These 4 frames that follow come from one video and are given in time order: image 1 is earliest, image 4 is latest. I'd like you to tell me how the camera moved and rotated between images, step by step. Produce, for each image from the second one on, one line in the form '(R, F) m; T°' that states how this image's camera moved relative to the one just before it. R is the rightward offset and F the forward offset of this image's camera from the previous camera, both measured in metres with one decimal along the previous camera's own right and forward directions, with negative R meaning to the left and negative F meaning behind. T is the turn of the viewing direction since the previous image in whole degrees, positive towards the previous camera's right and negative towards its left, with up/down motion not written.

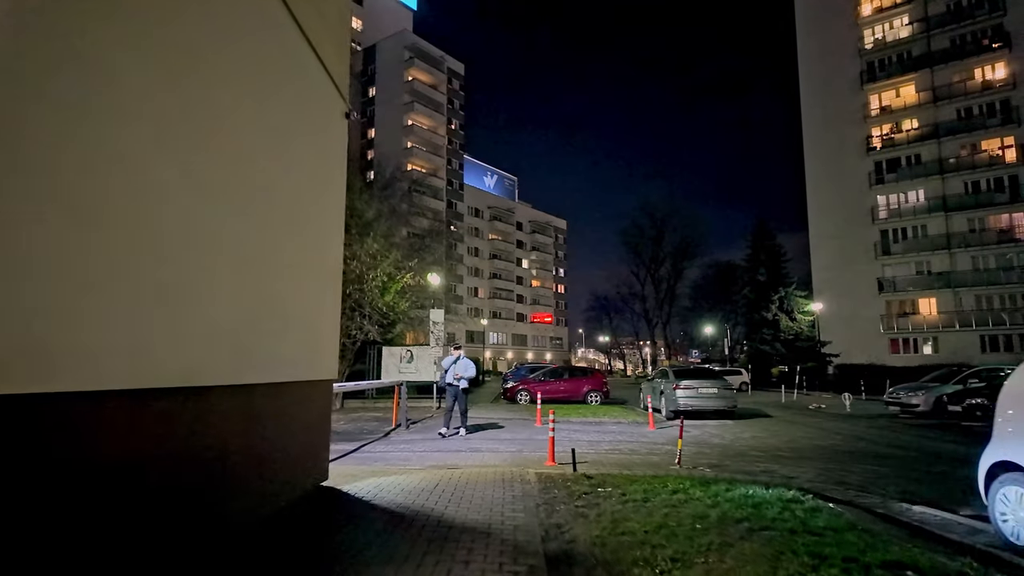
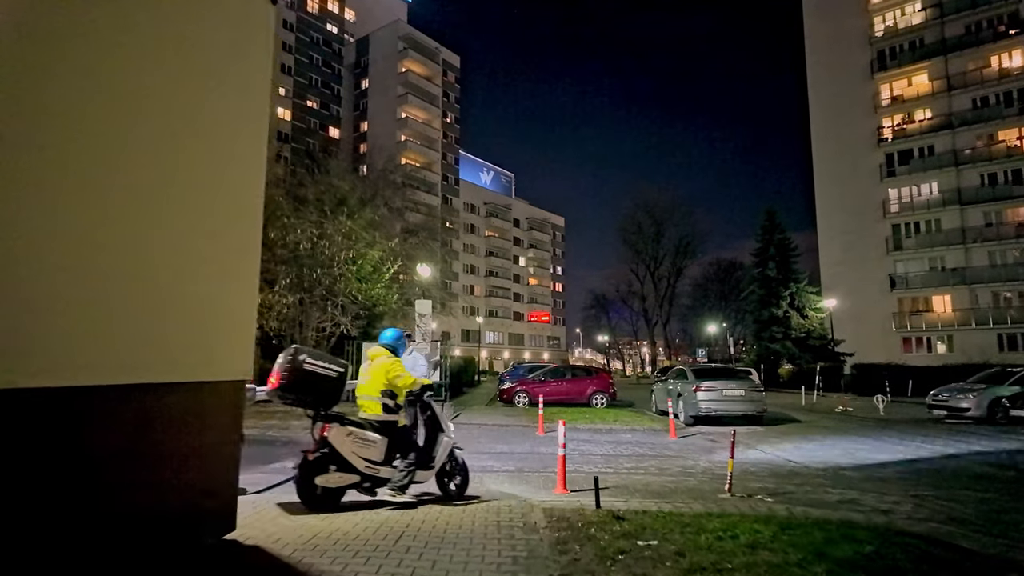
(0.0, +2.4) m; 0°
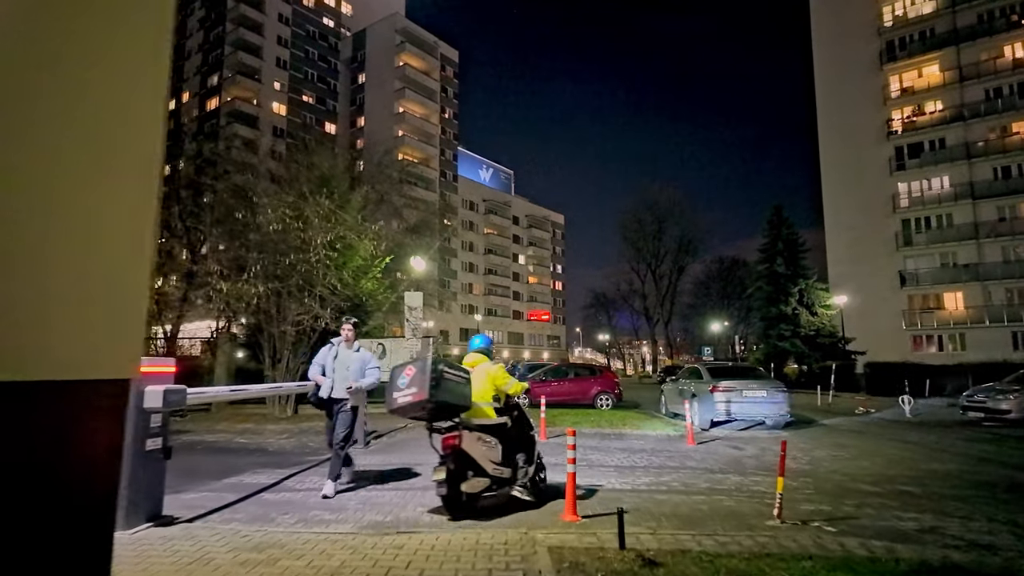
(0.0, +1.5) m; 0°
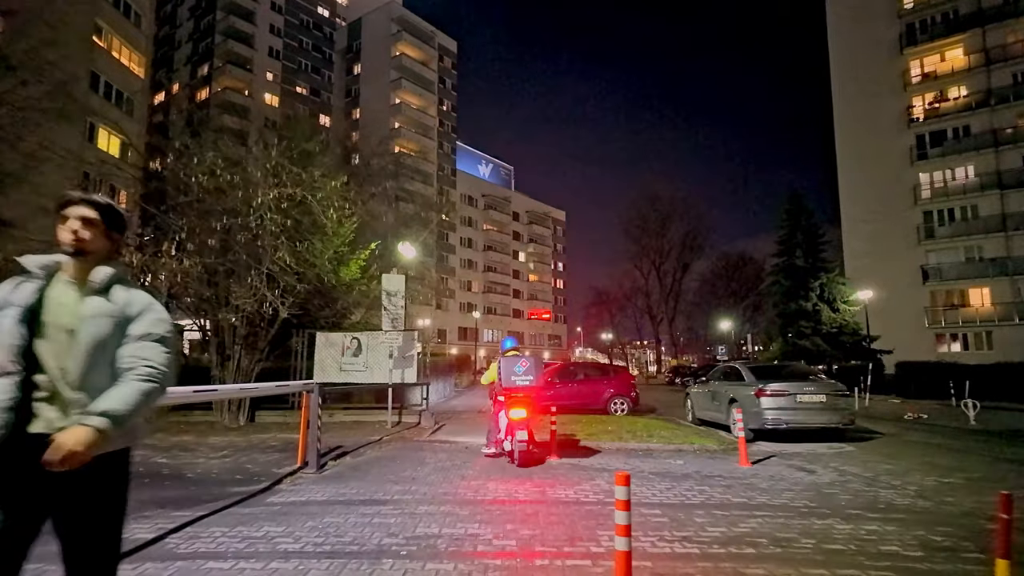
(0.0, +2.8) m; 0°
